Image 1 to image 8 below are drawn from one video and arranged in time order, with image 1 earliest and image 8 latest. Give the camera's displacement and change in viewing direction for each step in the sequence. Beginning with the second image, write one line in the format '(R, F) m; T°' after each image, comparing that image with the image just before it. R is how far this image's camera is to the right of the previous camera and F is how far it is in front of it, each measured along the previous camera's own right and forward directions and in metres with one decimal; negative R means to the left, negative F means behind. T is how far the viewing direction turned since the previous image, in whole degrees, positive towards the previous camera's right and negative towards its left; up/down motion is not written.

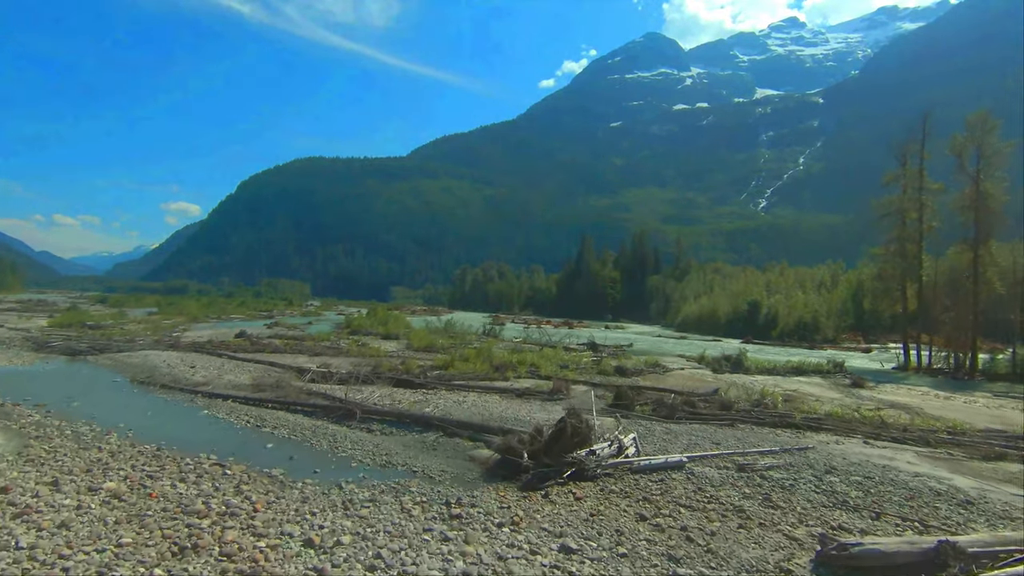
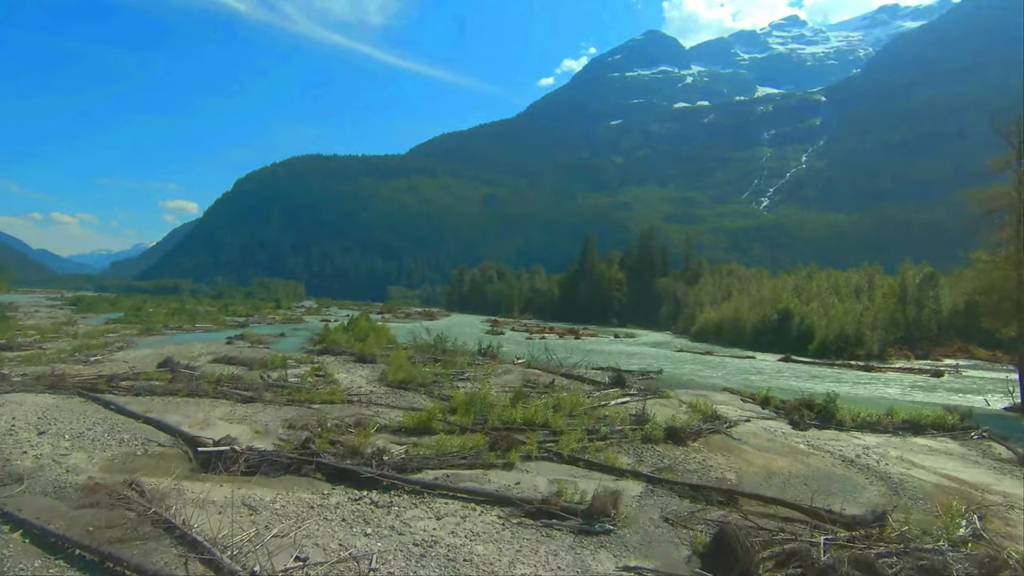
(-0.1, +5.9) m; 0°
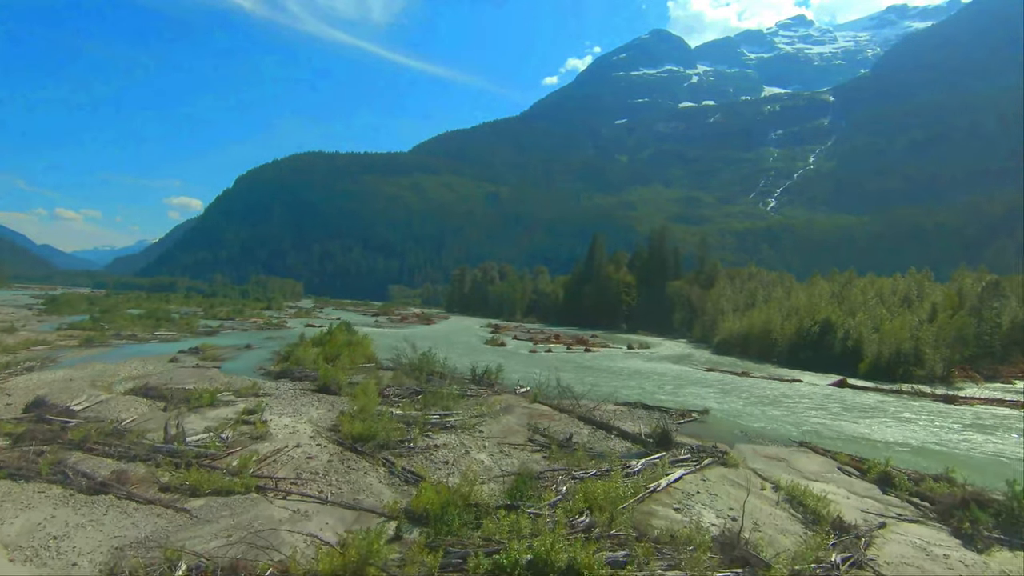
(0.0, +5.8) m; 0°
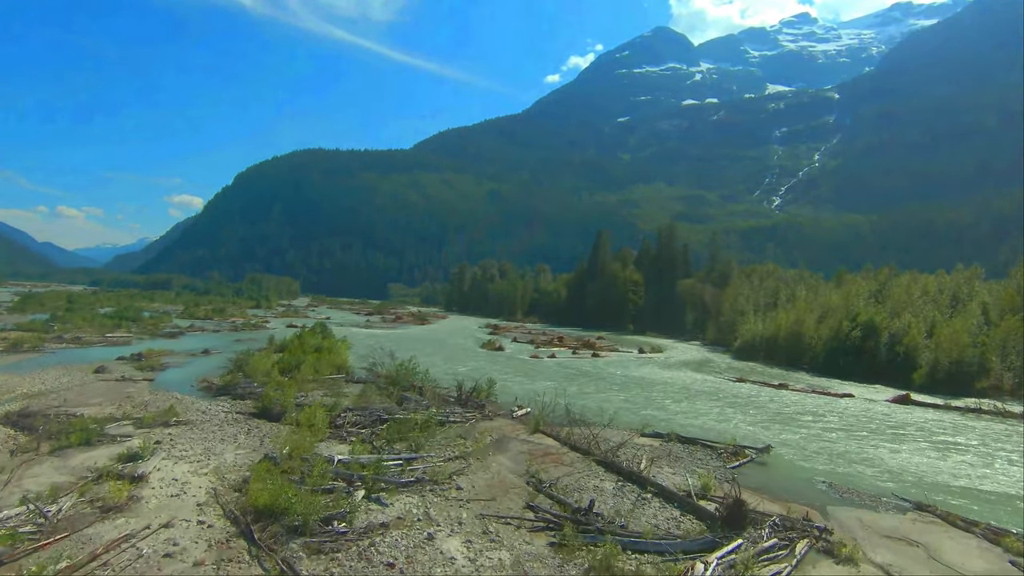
(+0.2, +5.0) m; 0°
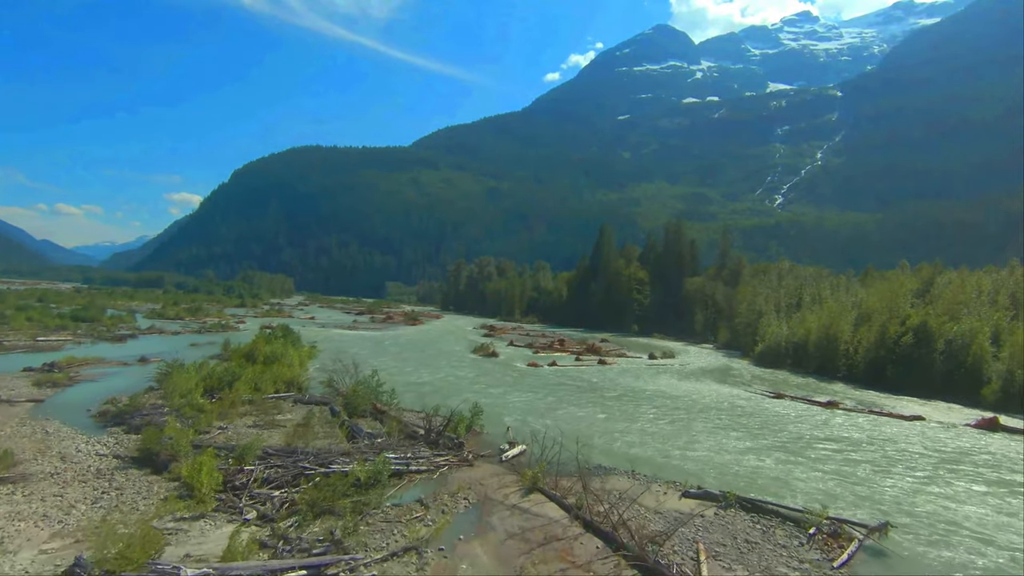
(+0.3, +5.0) m; 0°
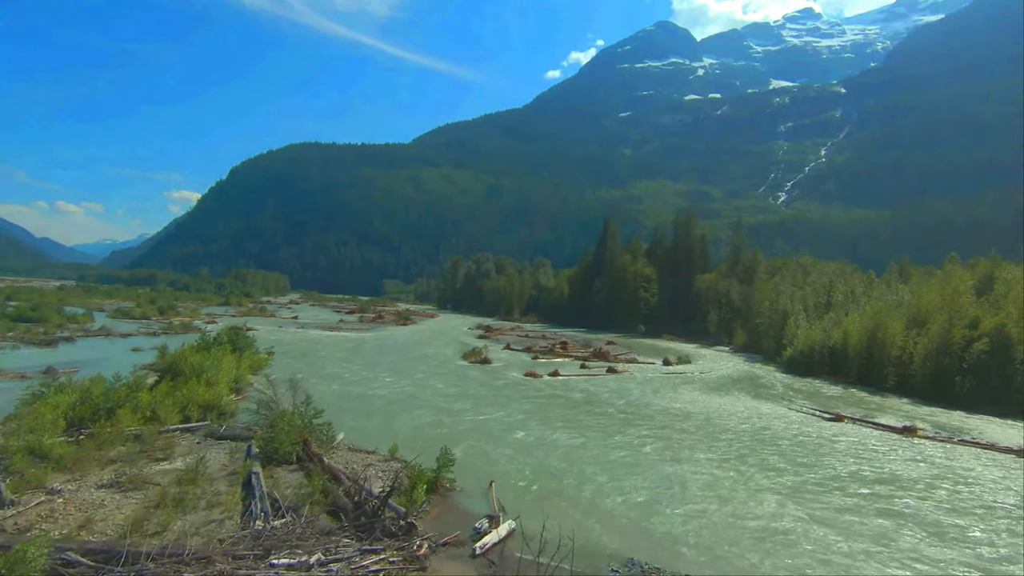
(+0.3, +5.1) m; 0°
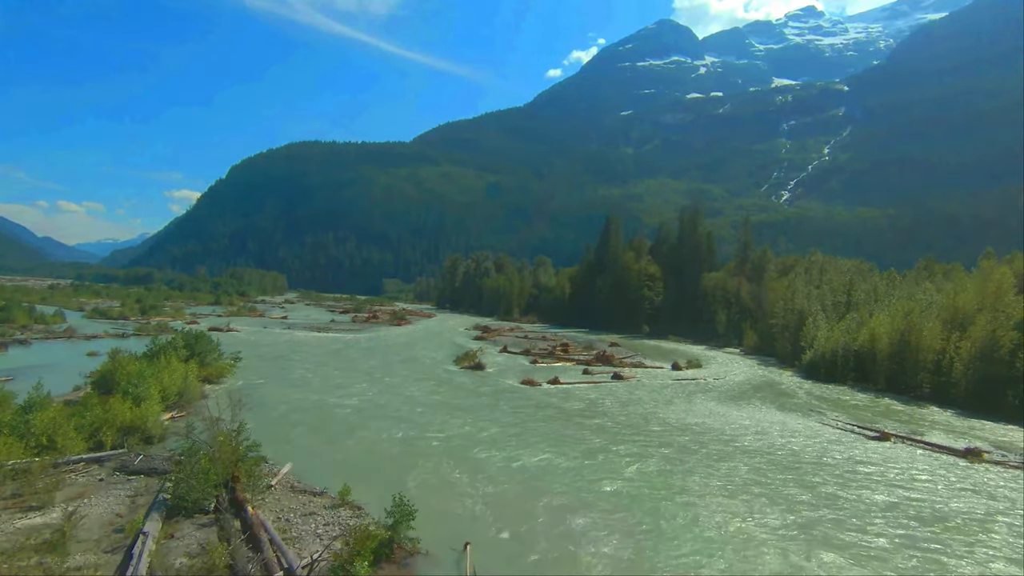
(+0.3, +2.9) m; 0°
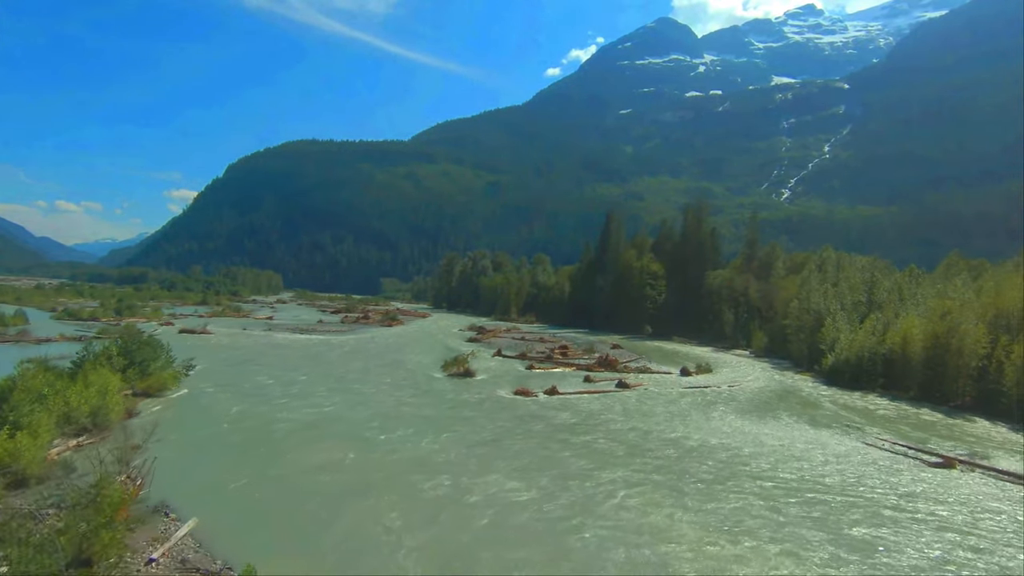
(+0.3, +3.0) m; 0°
